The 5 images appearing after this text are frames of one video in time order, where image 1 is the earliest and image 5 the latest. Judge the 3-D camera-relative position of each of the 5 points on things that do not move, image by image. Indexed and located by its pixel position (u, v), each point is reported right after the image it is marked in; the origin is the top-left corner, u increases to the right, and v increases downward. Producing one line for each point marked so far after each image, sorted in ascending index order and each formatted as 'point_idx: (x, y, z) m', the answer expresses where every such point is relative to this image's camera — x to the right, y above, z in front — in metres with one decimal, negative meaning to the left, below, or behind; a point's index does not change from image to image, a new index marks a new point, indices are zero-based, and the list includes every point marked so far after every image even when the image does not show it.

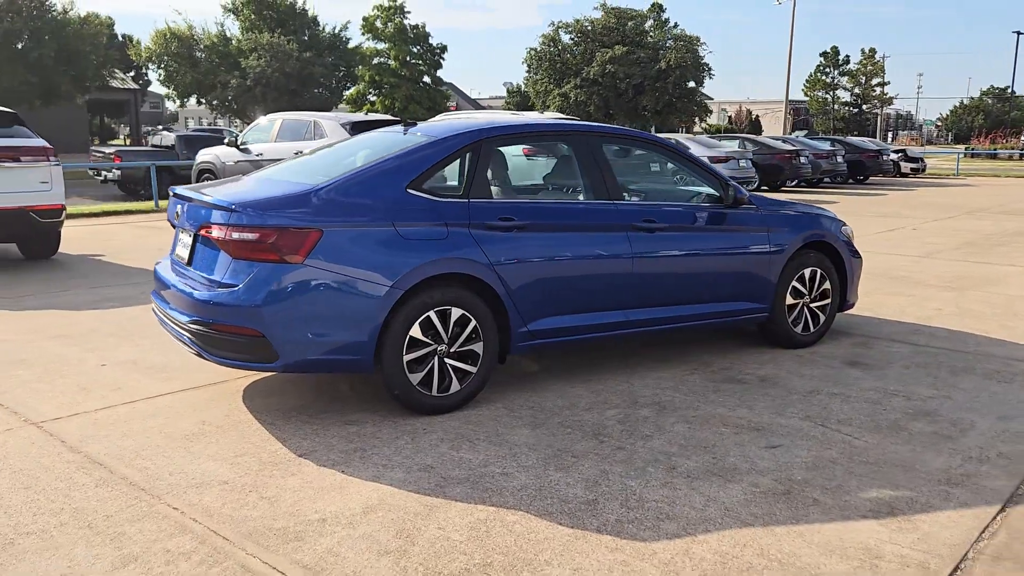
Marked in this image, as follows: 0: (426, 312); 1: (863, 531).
0: (-0.5, -0.1, +4.4) m
1: (+1.3, -0.9, +3.2) m
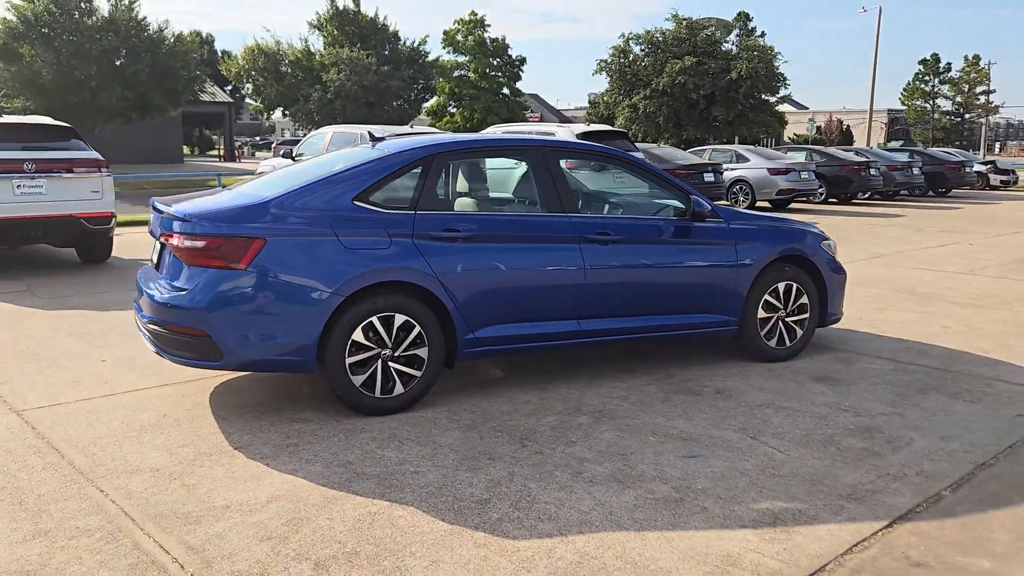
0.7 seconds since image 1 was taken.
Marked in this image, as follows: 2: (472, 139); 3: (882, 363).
0: (-0.8, -0.2, +4.6) m
1: (+0.9, -1.0, +3.3) m
2: (-0.3, +0.9, +5.2) m
3: (+2.7, -0.5, +6.1) m
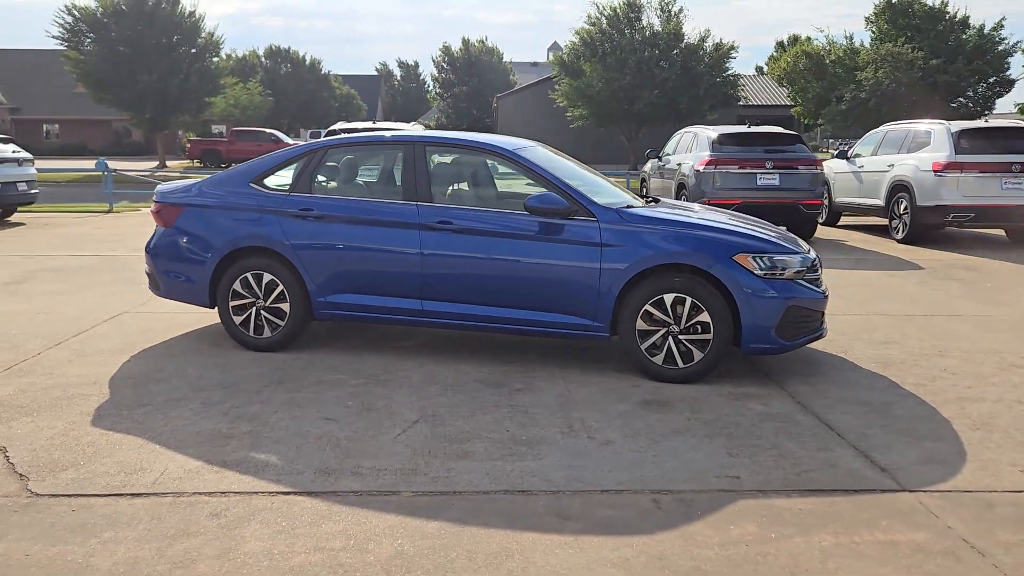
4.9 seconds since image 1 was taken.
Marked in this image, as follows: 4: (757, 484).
0: (-2.0, +0.1, +6.1) m
1: (-1.6, -0.8, +4.0) m
2: (-1.1, +1.1, +6.1) m
3: (+1.6, -0.7, +5.0) m
4: (+1.1, -0.9, +3.8) m
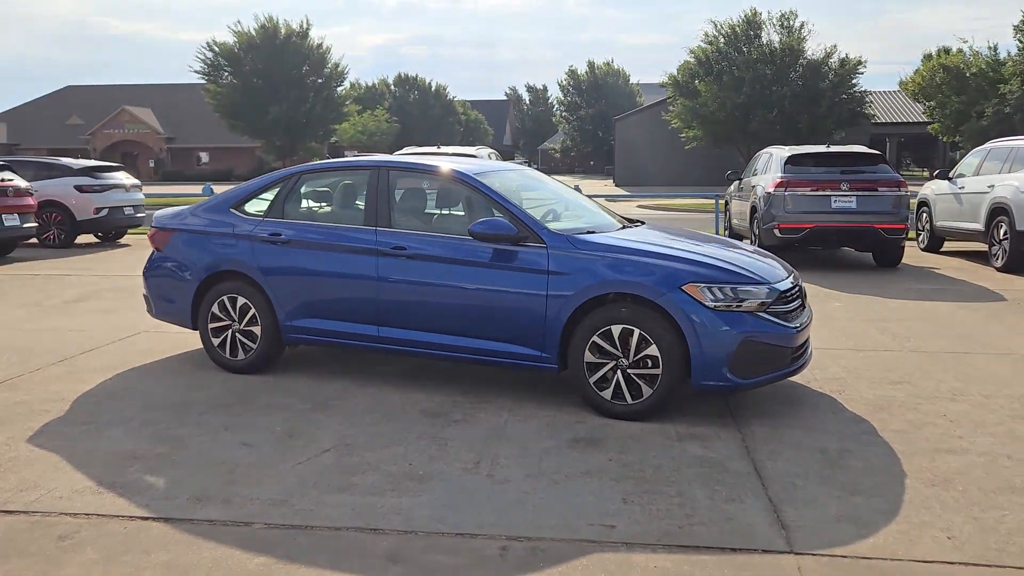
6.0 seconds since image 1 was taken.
0: (-2.2, -0.1, +6.2) m
1: (-2.2, -1.0, +4.1) m
2: (-1.3, +0.9, +6.2) m
3: (+1.2, -0.9, +4.6) m
4: (+0.5, -1.0, +3.5) m
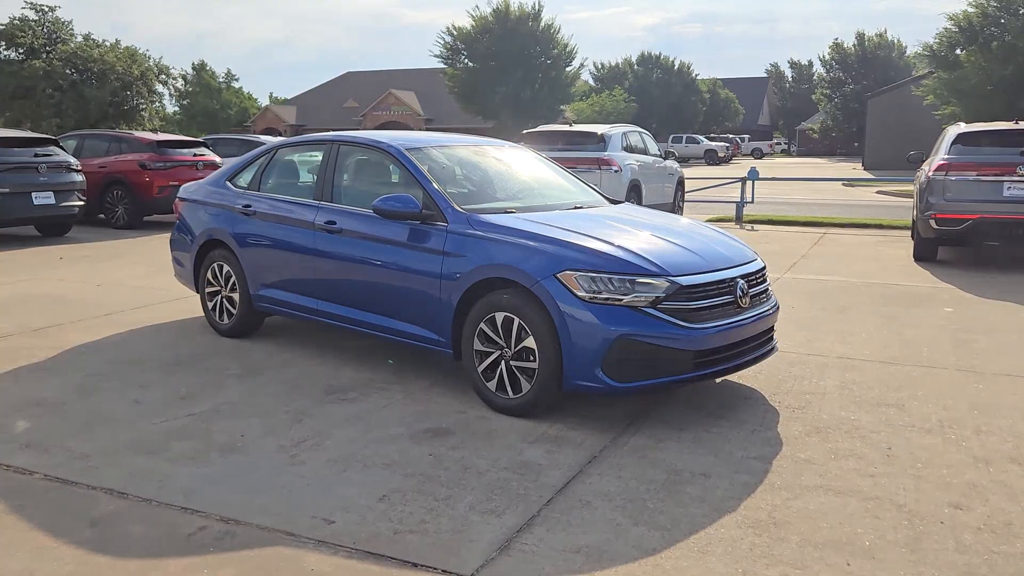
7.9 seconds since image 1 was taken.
0: (-2.4, +0.2, +6.6) m
1: (-3.1, -0.7, +4.6) m
2: (-1.5, +1.1, +6.3) m
3: (+0.3, -0.8, +4.1) m
4: (-0.7, -1.0, +3.3) m
